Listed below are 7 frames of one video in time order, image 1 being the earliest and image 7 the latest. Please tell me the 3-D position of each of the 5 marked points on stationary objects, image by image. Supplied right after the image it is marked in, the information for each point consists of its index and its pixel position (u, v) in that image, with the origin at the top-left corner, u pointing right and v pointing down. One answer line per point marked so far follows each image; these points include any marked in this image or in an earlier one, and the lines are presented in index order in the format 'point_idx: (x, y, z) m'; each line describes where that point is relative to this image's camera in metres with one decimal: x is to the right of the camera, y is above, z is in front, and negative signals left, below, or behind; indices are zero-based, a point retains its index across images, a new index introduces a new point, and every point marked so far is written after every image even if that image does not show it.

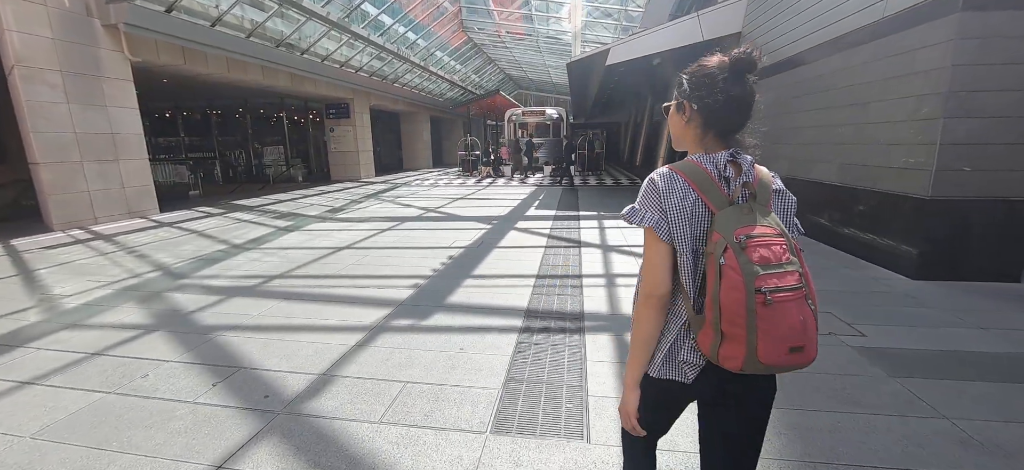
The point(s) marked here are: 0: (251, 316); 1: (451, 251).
0: (-2.6, -0.8, +3.6) m
1: (-1.0, -0.2, +5.5) m
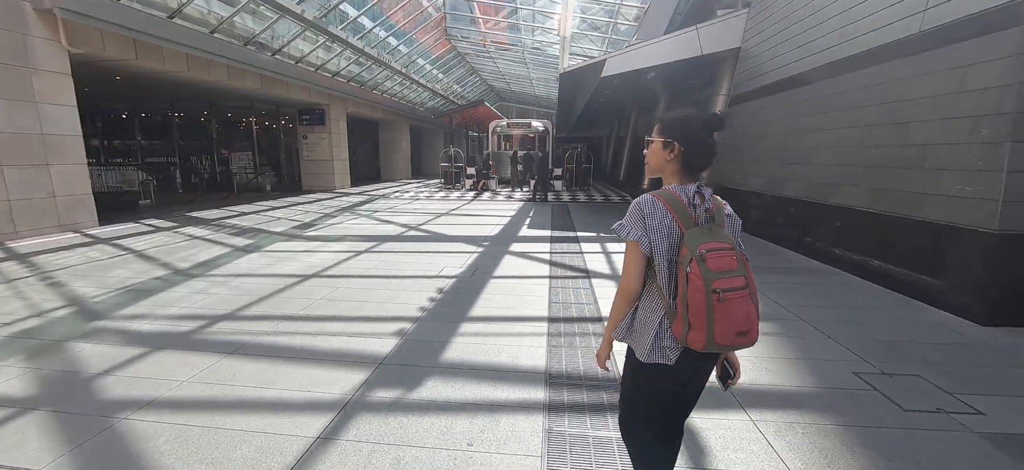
0: (-2.5, -1.1, +2.6) m
1: (-1.0, -0.6, +4.7) m
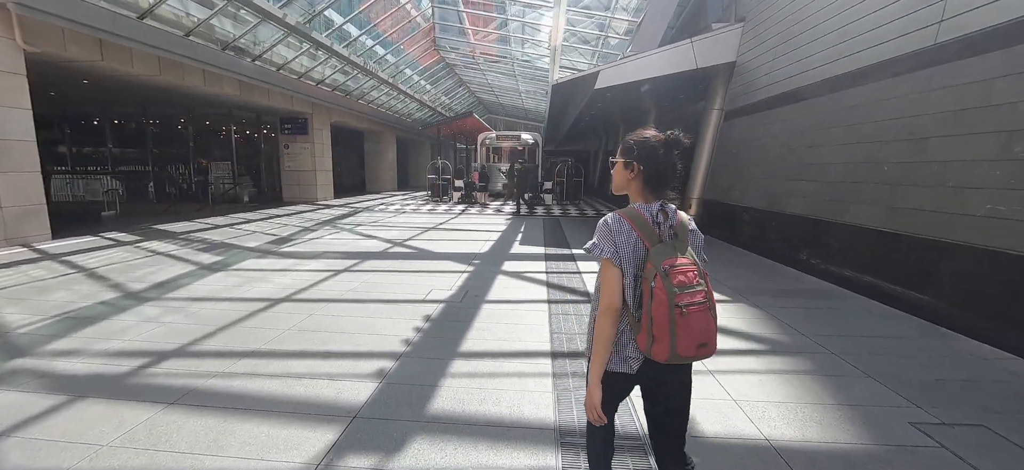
0: (-2.5, -1.3, +2.1) m
1: (-1.0, -0.9, +4.3) m
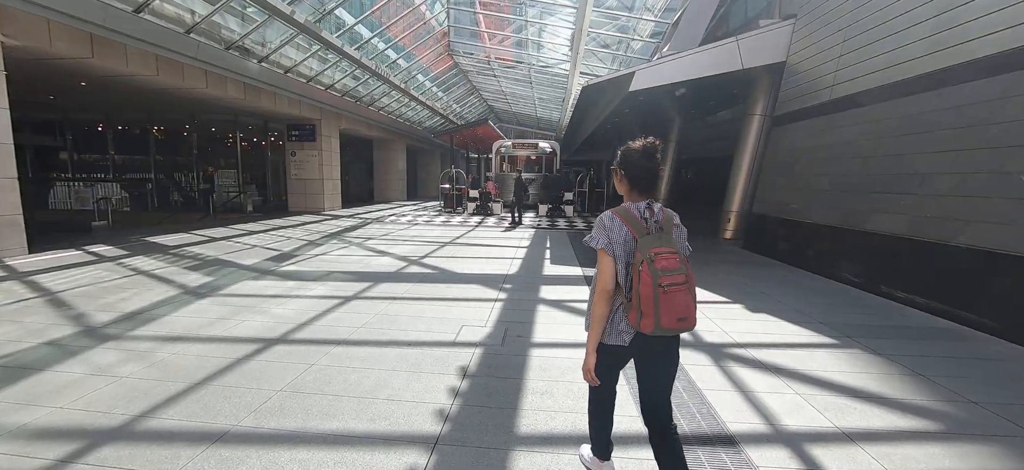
0: (-2.0, -1.5, +1.2) m
1: (-0.5, -1.1, +3.3) m
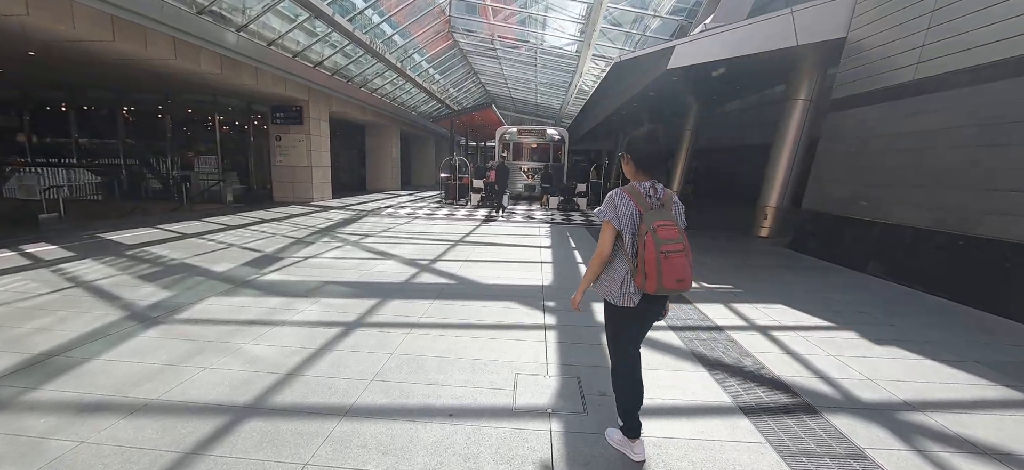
0: (-1.3, -1.6, +0.1) m
1: (+0.1, -1.2, +2.2) m
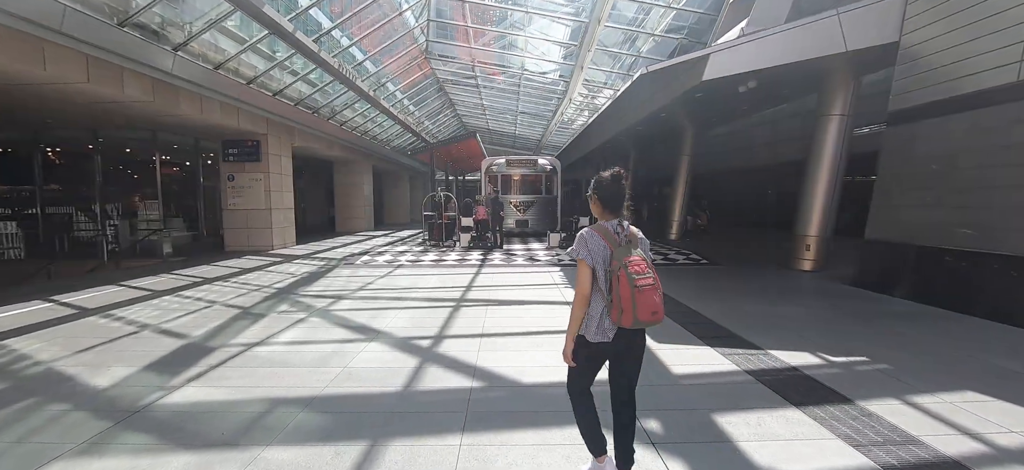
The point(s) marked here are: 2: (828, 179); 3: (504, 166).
0: (-0.4, -1.9, -1.8) m
1: (+0.9, -1.6, +0.5) m
2: (+7.7, +1.3, +8.5) m
3: (-0.3, +3.0, +15.1) m
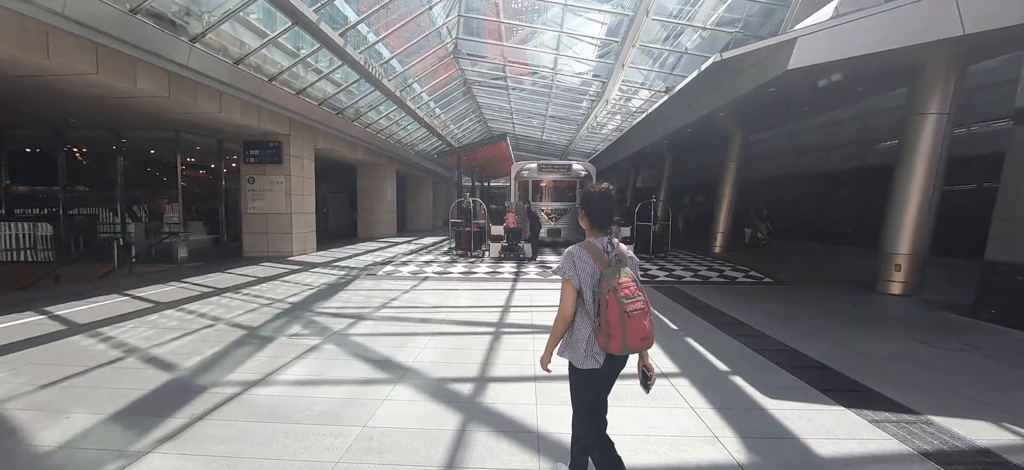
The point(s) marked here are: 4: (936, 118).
0: (-0.1, -2.0, -2.7) m
1: (+1.3, -1.7, -0.5) m
2: (+8.5, +0.9, +7.2) m
3: (+0.9, +2.6, +14.3) m
4: (+8.3, +2.2, +6.6) m
